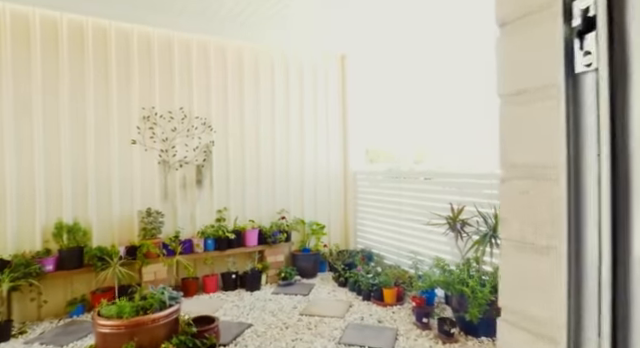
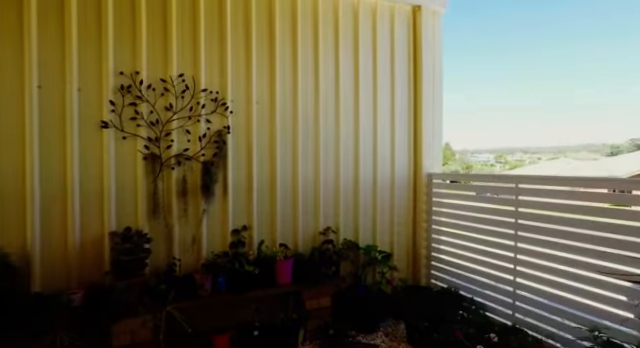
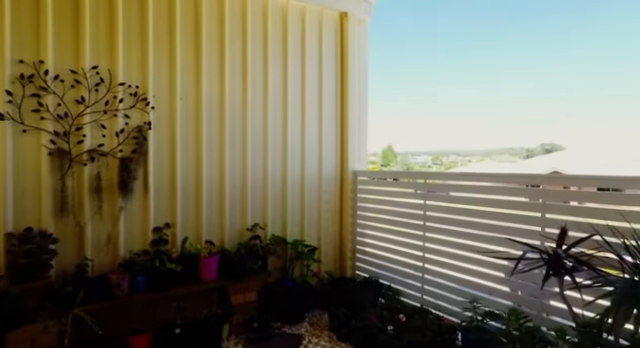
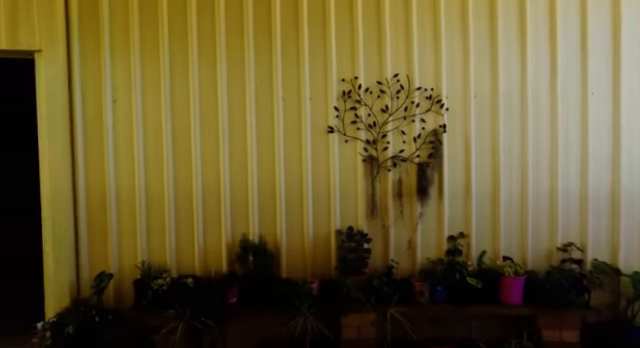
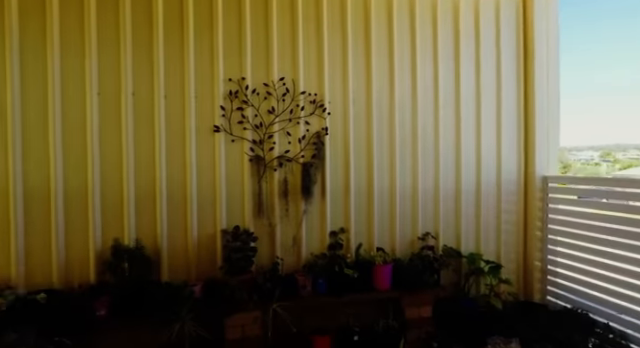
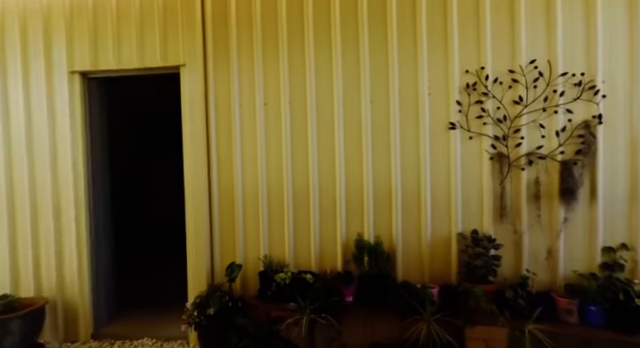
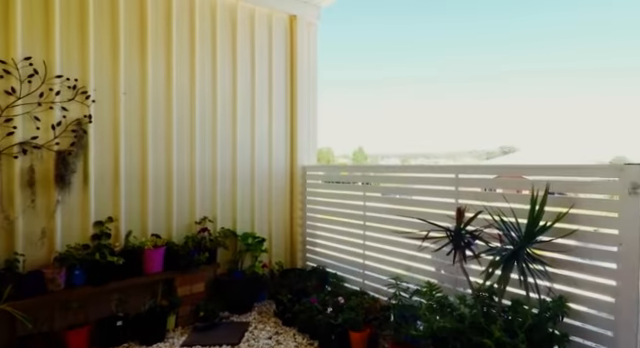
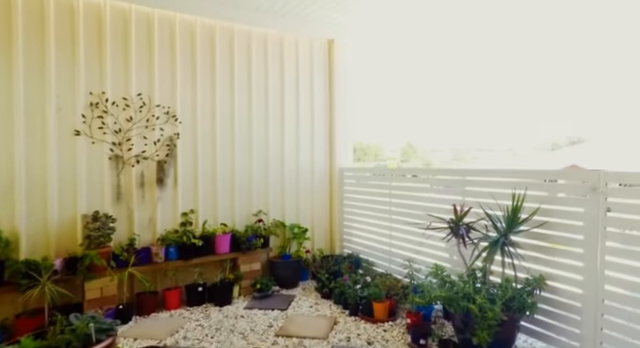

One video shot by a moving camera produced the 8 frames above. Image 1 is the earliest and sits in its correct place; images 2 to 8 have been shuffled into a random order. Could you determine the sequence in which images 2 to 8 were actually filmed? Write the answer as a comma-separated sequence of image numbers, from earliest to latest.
8, 7, 3, 2, 5, 4, 6
